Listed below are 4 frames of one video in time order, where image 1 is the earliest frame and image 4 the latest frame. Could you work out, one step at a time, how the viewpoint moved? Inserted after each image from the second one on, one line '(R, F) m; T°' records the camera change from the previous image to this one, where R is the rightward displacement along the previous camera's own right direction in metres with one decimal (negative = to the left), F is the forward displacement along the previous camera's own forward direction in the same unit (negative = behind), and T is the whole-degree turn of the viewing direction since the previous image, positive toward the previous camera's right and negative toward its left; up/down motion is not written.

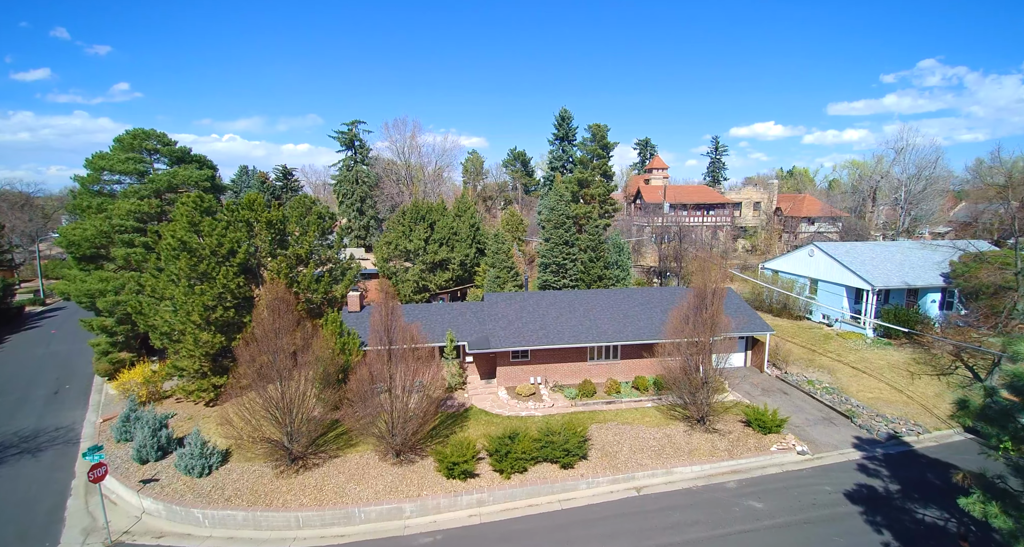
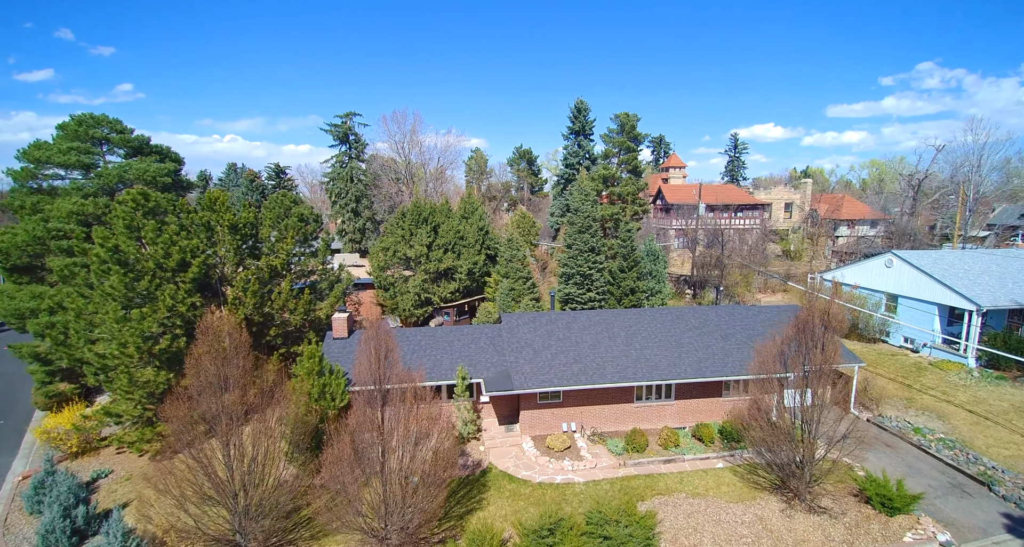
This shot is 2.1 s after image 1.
(-1.0, +5.4) m; 0°
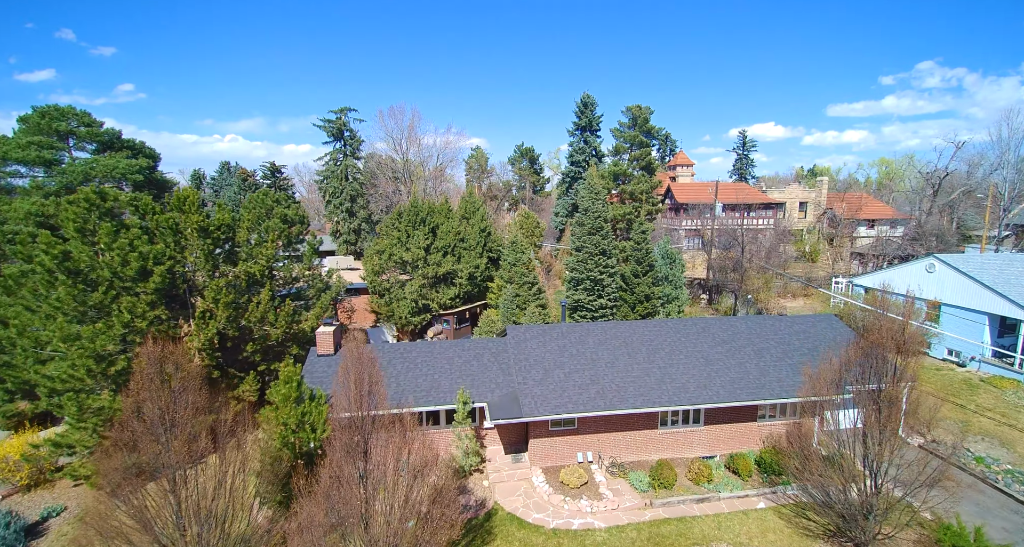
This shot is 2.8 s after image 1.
(-0.2, +2.5) m; 0°
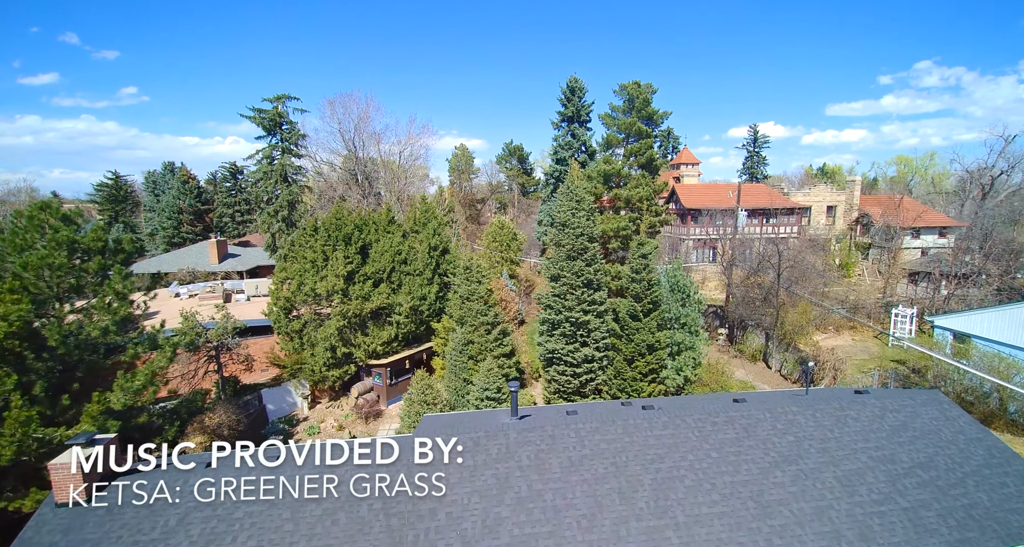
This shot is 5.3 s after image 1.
(+2.0, +8.5) m; 0°
